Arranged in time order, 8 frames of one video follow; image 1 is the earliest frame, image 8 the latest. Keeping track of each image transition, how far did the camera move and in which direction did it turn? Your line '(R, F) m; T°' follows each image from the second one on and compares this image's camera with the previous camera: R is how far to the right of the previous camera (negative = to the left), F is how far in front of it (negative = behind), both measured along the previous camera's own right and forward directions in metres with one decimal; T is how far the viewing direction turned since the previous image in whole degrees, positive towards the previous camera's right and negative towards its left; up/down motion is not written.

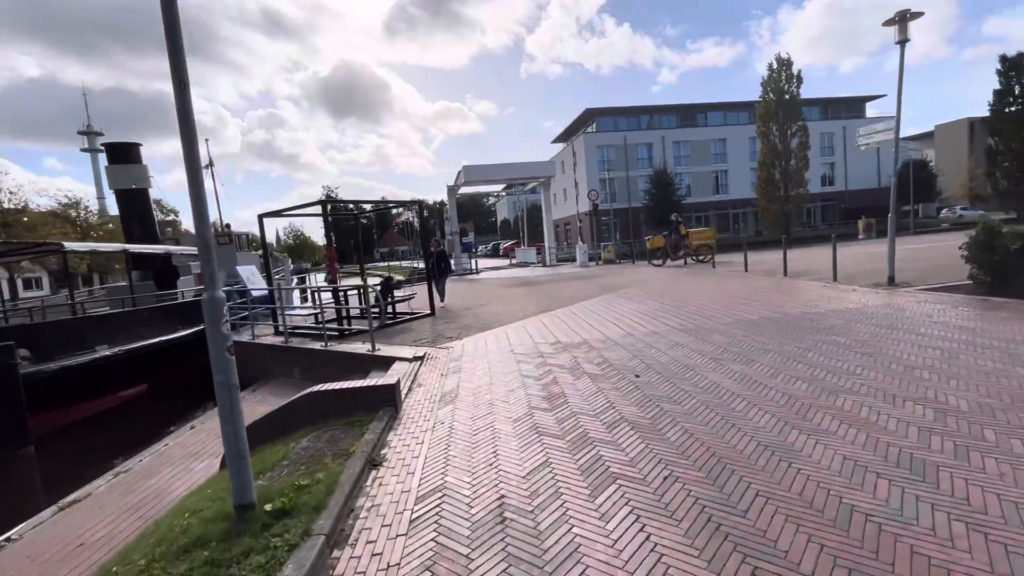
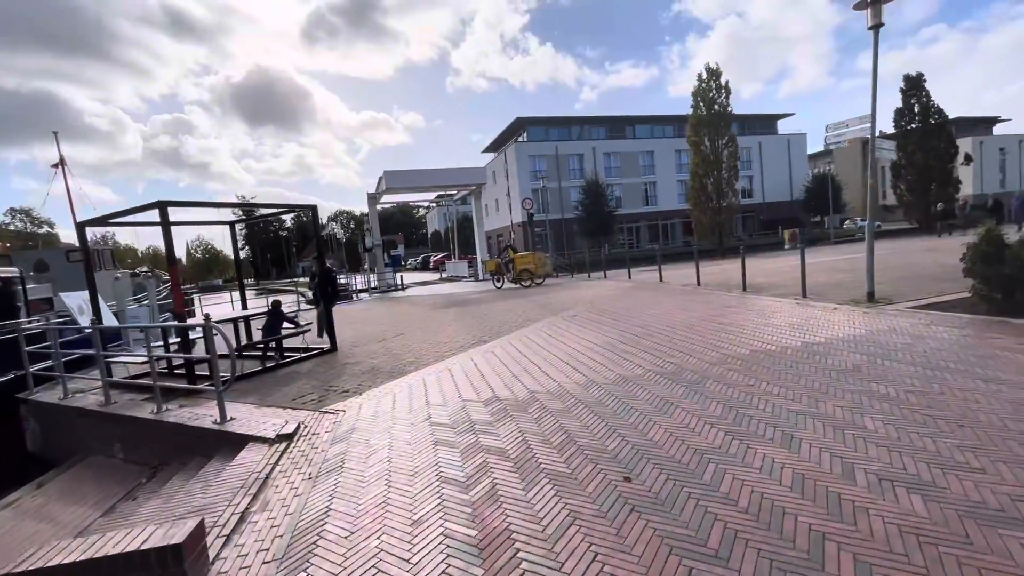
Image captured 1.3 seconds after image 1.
(+0.2, +2.2) m; +8°
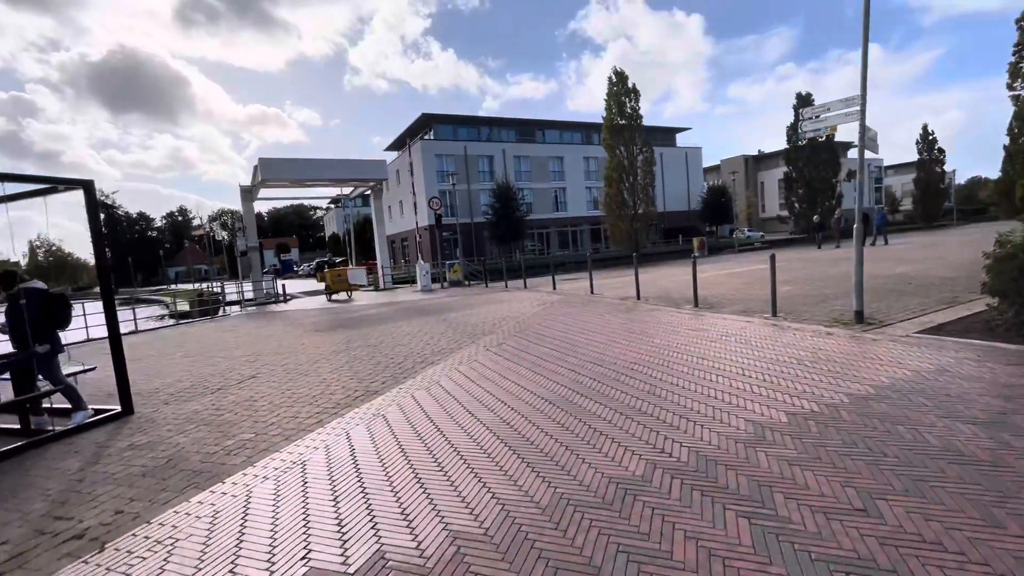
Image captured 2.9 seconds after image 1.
(0.0, +2.7) m; +11°
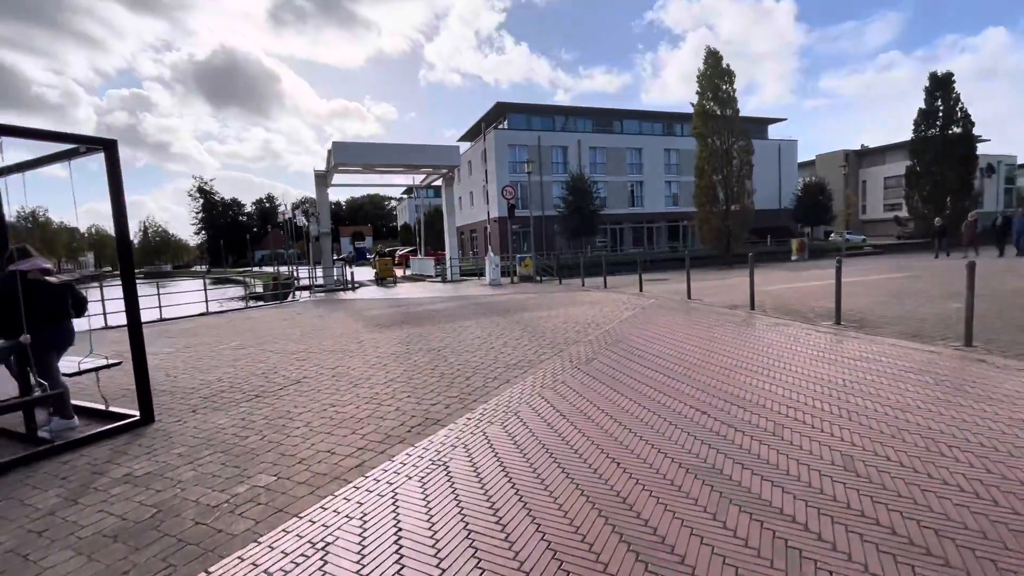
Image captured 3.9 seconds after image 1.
(-0.4, +1.5) m; -8°
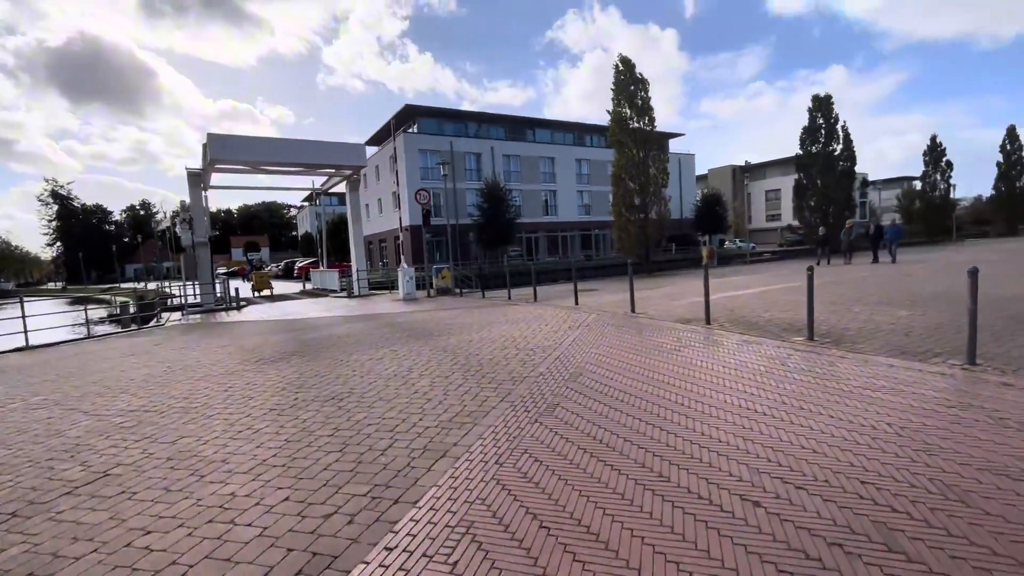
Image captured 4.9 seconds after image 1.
(-0.2, +1.8) m; +10°
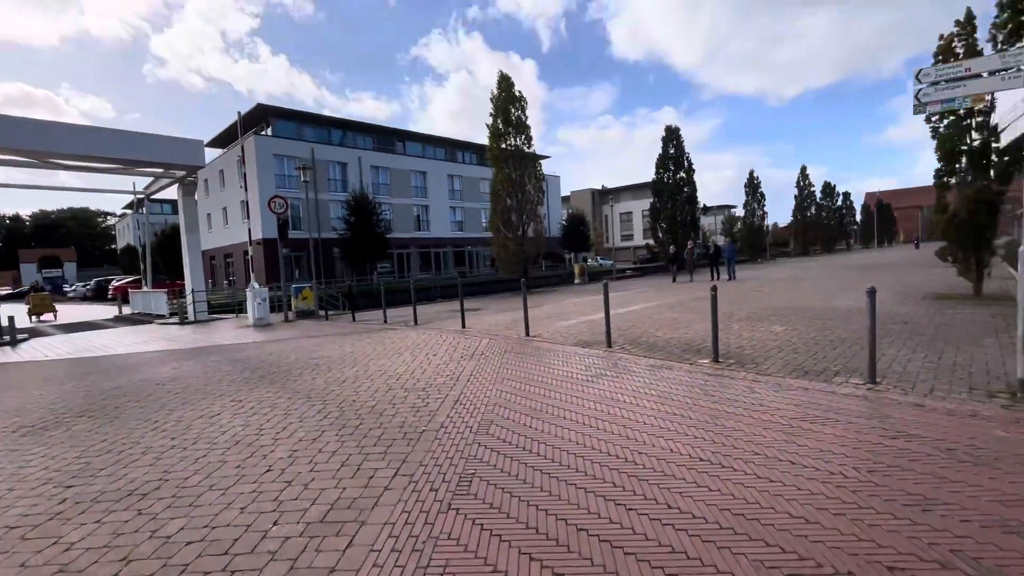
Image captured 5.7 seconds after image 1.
(-0.2, +1.2) m; +15°
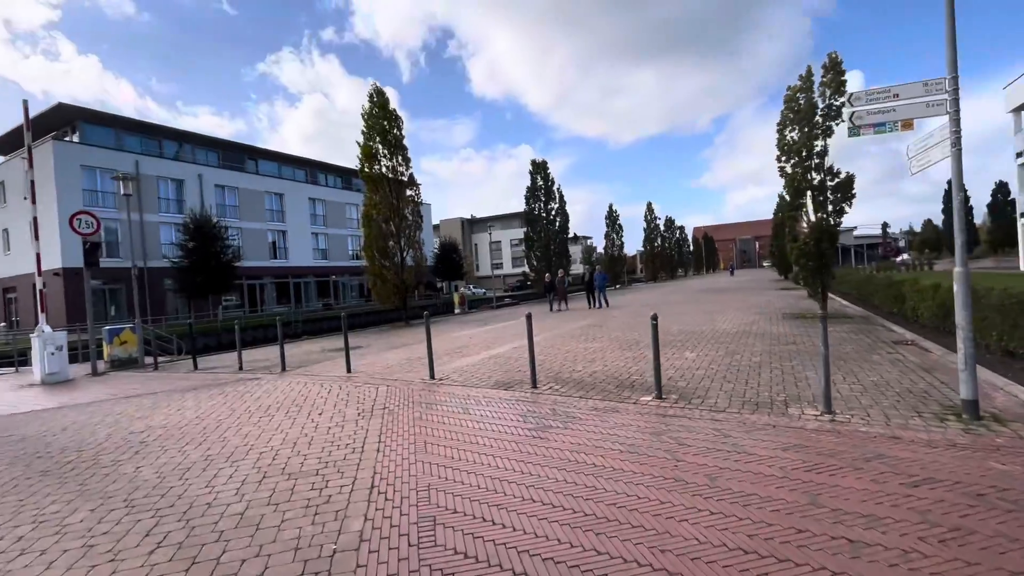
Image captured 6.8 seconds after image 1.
(-0.6, +1.3) m; +16°
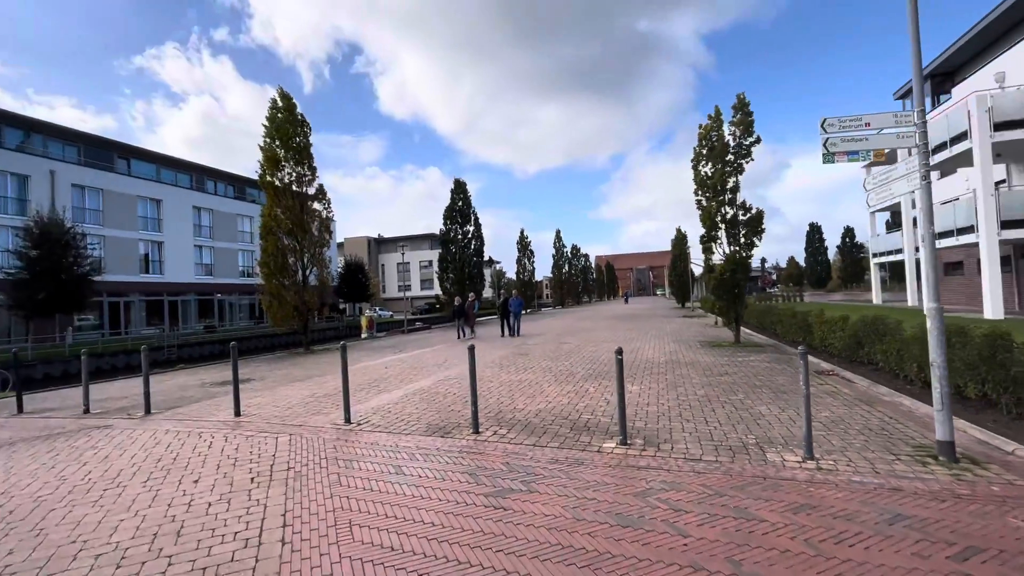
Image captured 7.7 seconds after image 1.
(-0.4, +1.0) m; +11°
